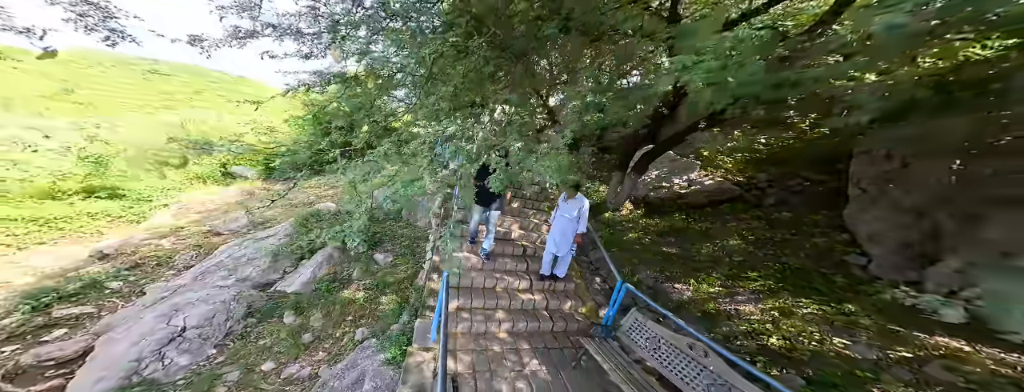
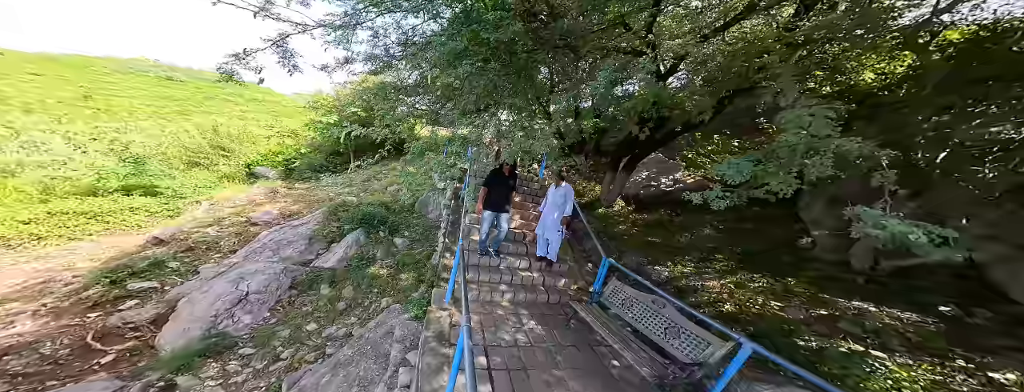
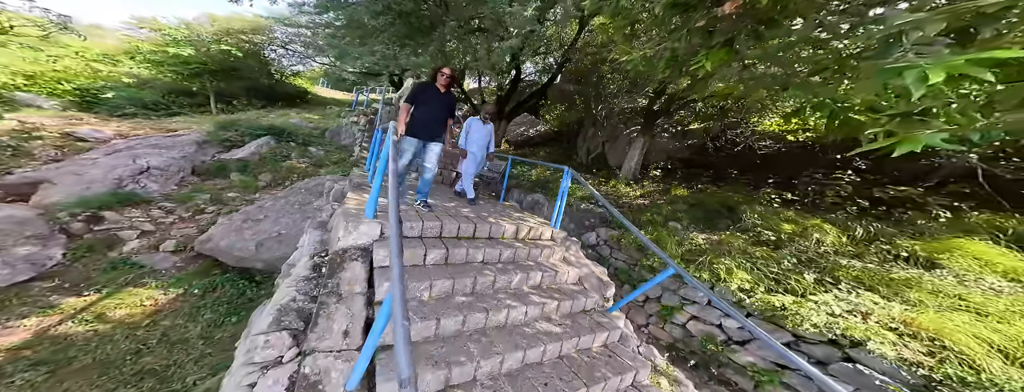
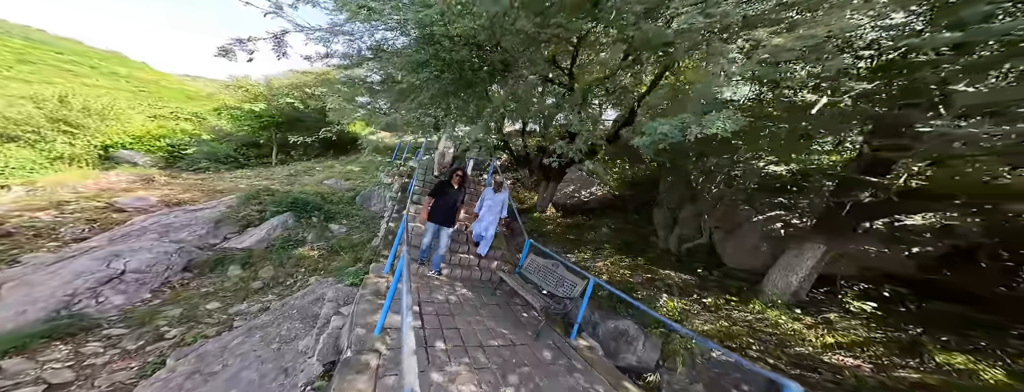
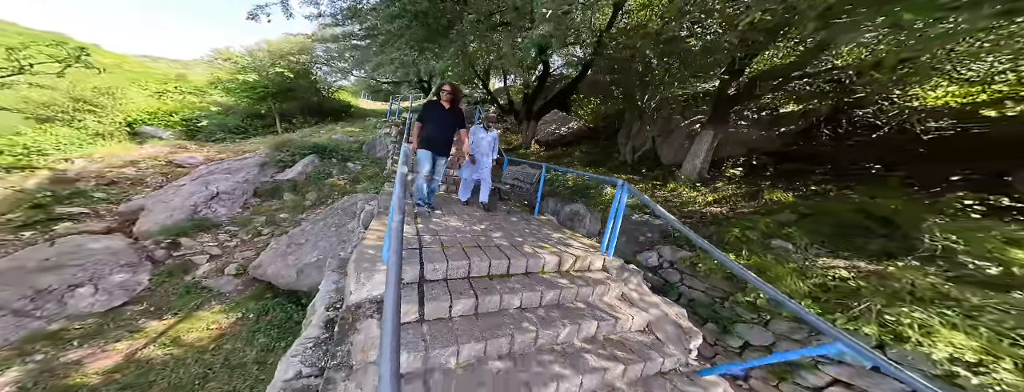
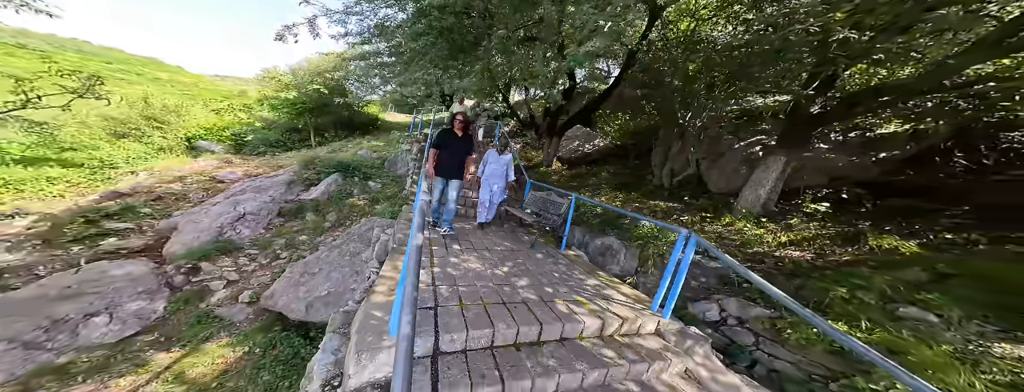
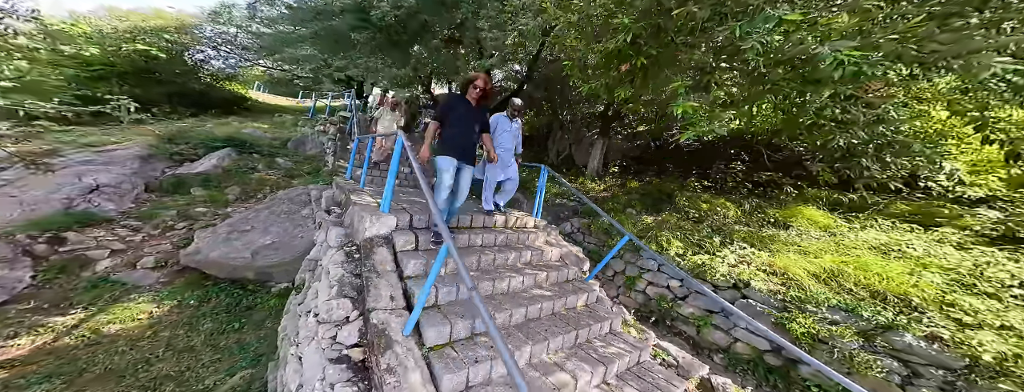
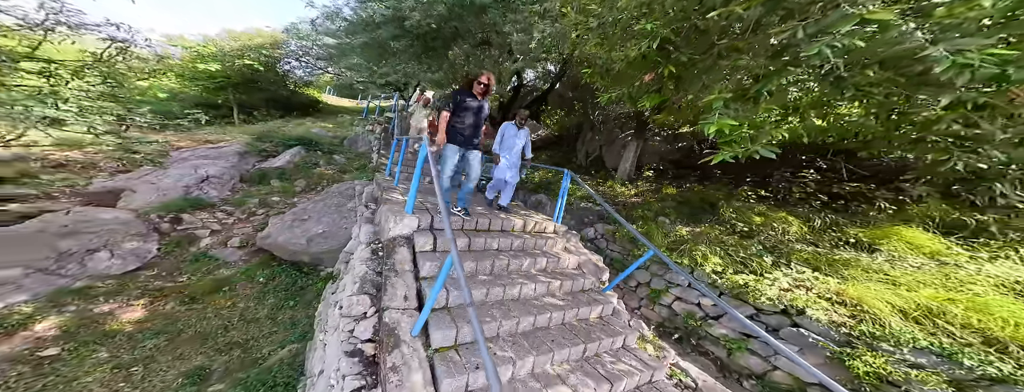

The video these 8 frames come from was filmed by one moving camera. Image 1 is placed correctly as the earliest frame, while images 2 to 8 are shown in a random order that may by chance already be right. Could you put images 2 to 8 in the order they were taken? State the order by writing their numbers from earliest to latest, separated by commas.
2, 4, 6, 5, 3, 8, 7
